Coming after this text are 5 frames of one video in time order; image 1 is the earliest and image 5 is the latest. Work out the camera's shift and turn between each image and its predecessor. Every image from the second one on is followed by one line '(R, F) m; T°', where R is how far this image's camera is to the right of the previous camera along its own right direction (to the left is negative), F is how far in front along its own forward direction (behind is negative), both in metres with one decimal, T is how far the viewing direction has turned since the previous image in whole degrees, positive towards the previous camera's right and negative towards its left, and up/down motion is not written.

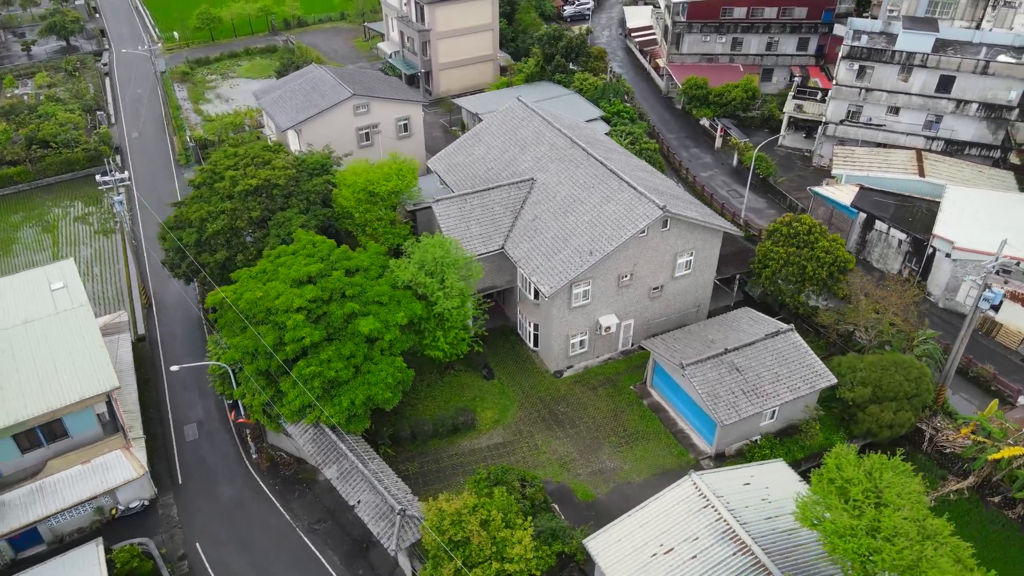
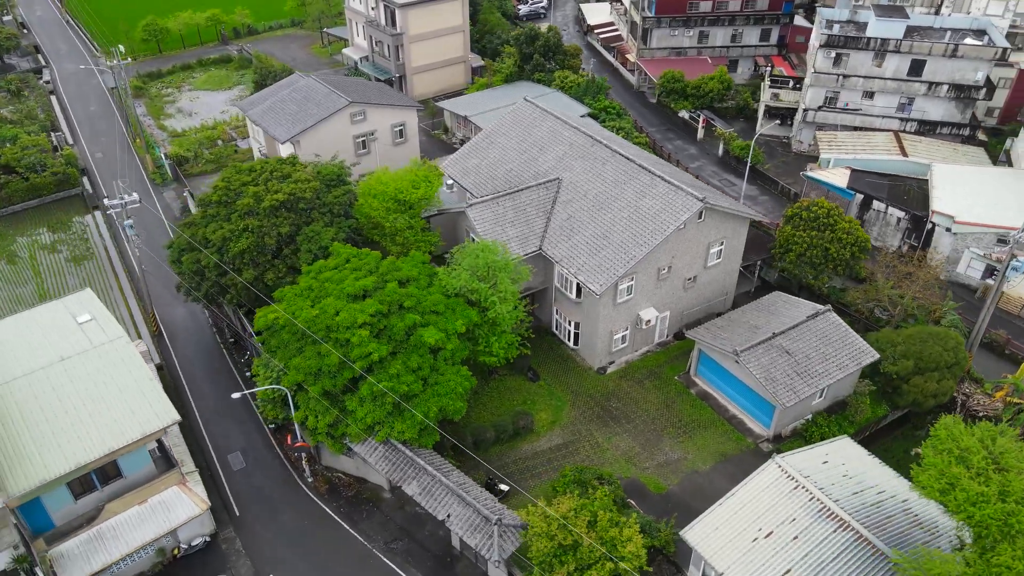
(-5.0, +0.4) m; +6°
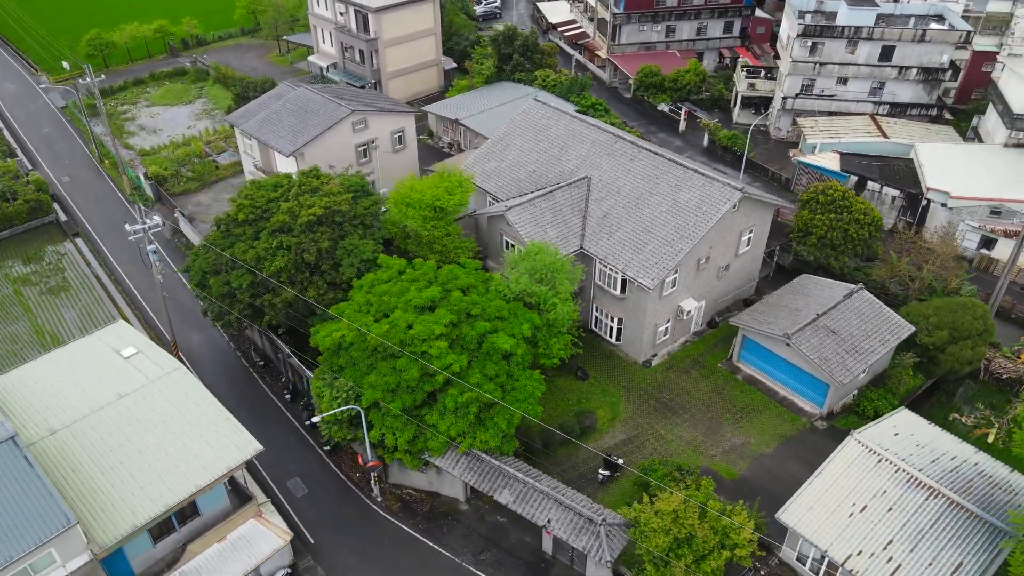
(-5.2, +0.4) m; +6°
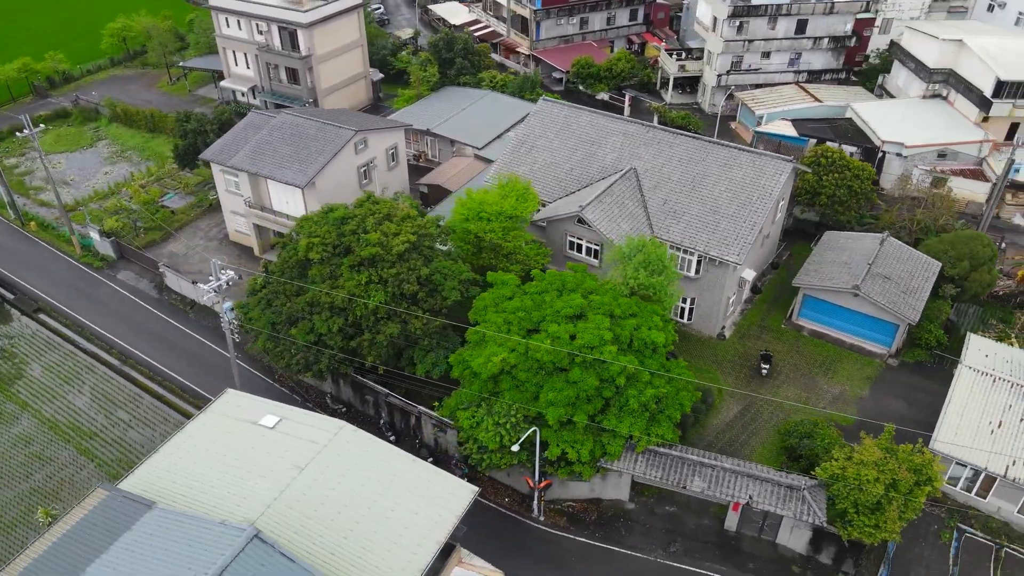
(-11.2, +1.6) m; +13°
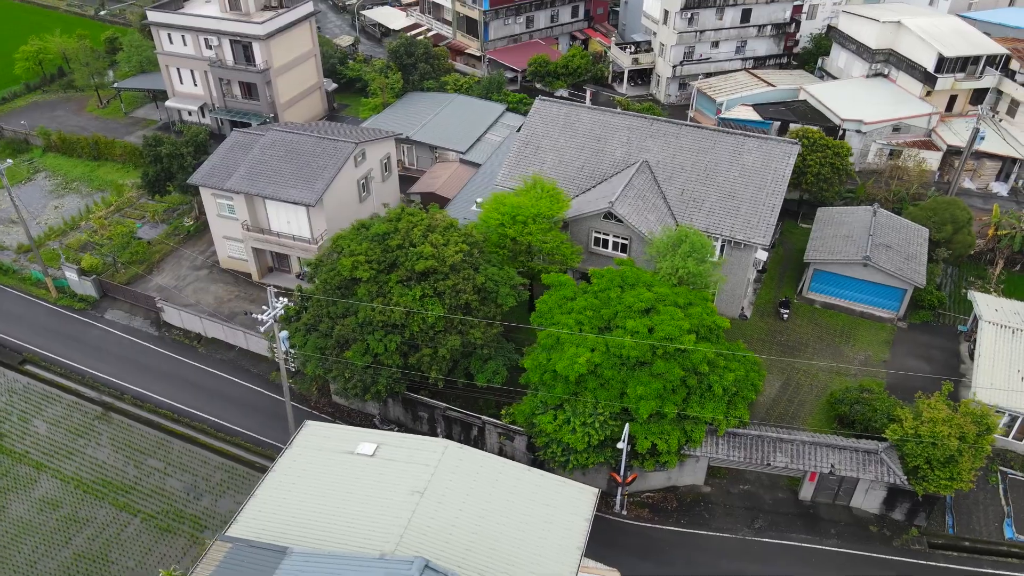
(-6.0, +0.5) m; +8°
